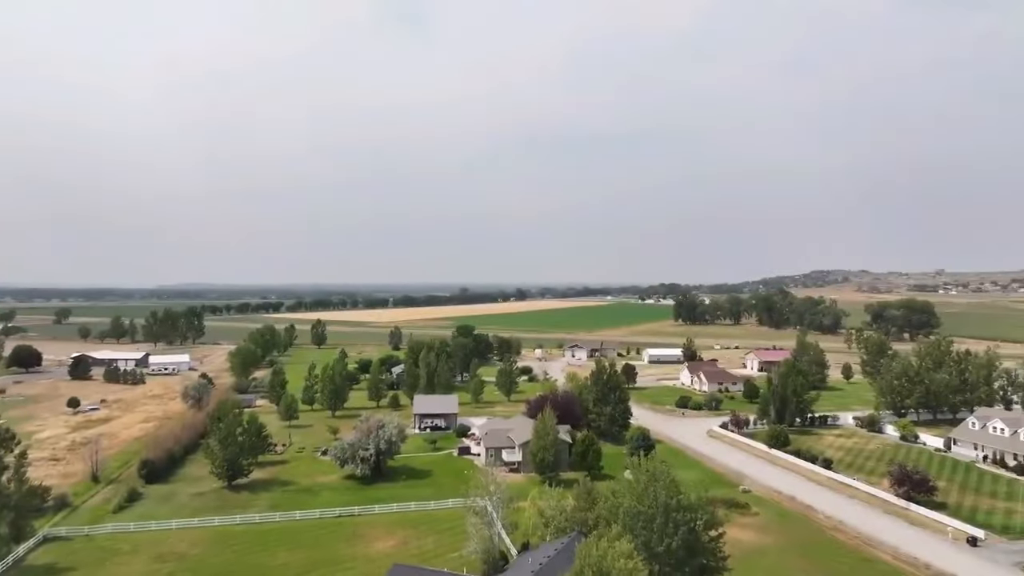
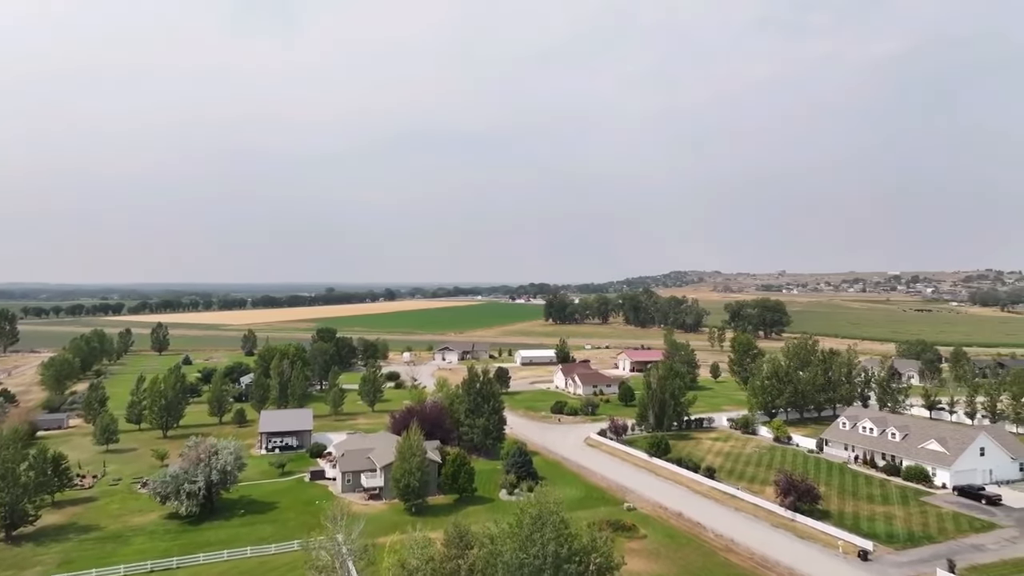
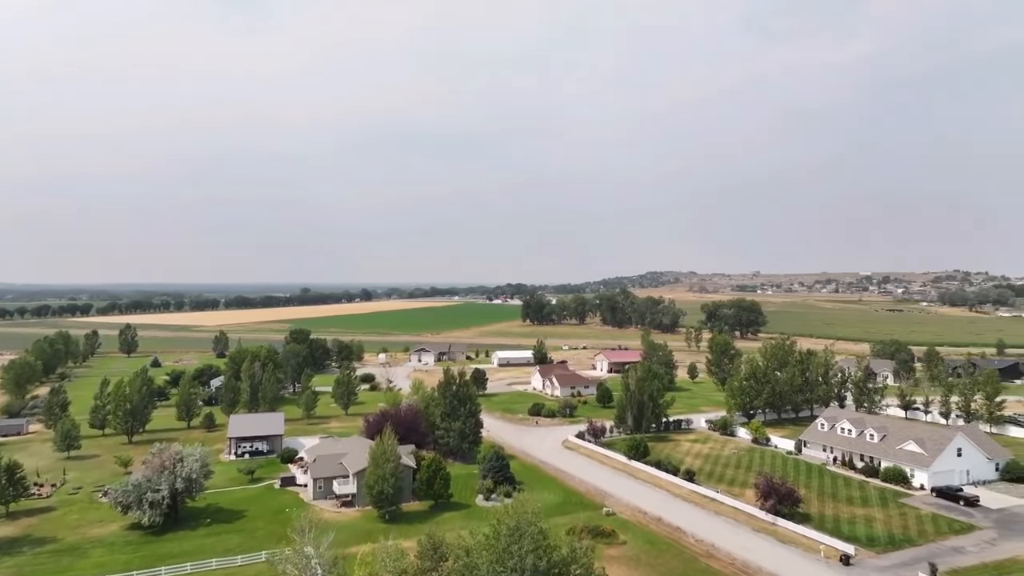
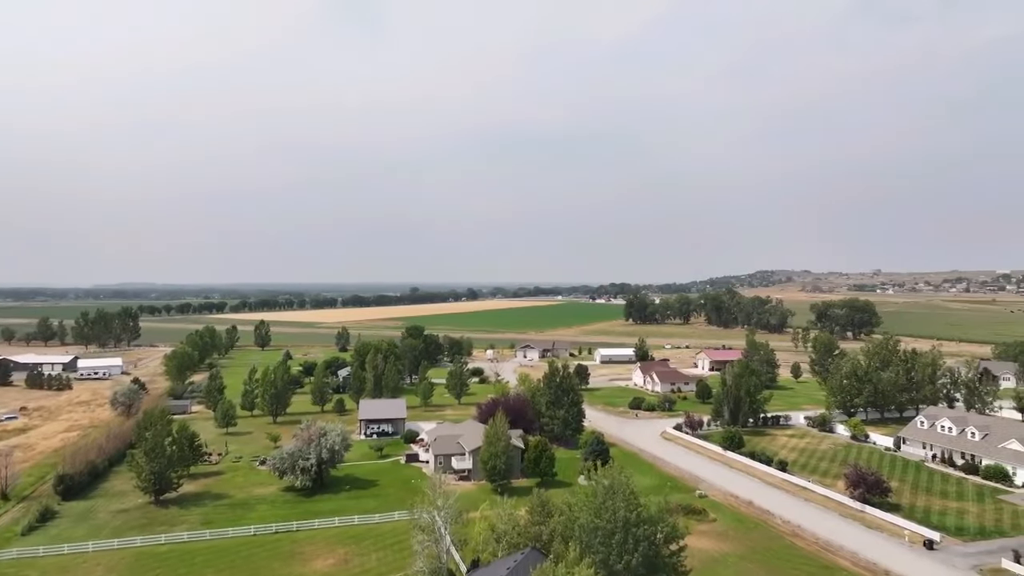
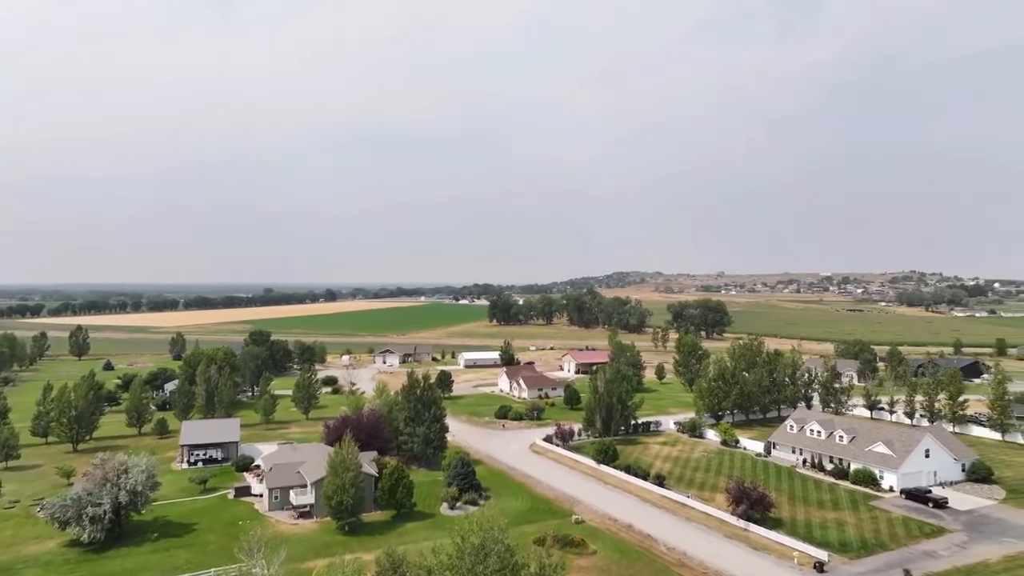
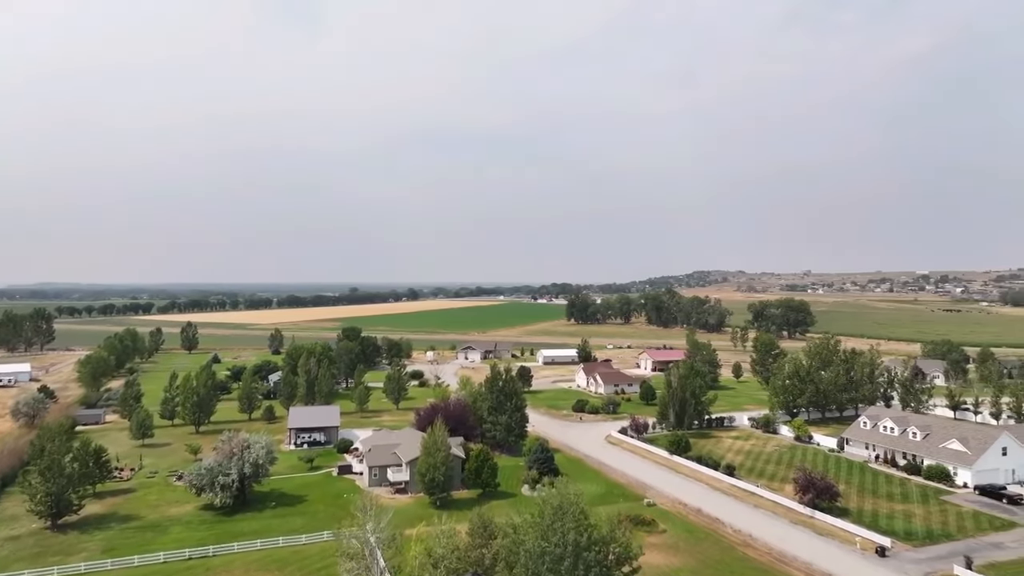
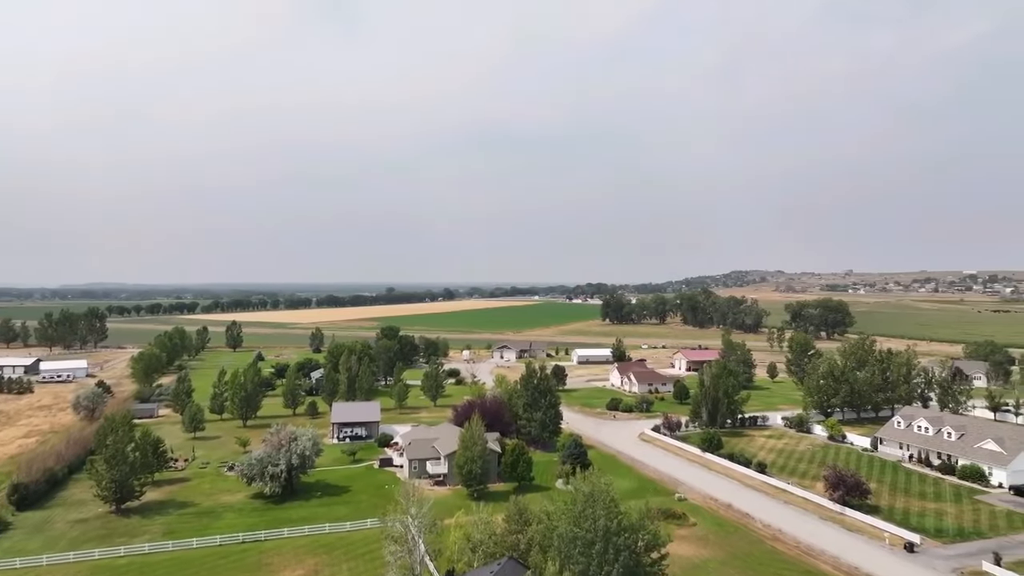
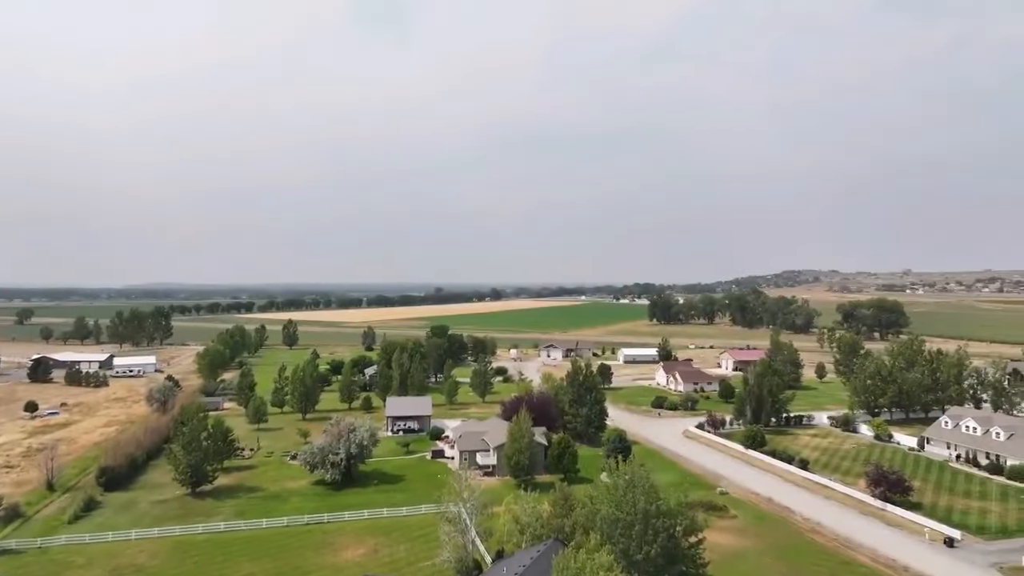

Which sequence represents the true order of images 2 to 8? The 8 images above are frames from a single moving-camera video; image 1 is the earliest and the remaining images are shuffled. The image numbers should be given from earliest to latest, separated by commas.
8, 4, 7, 6, 2, 3, 5
